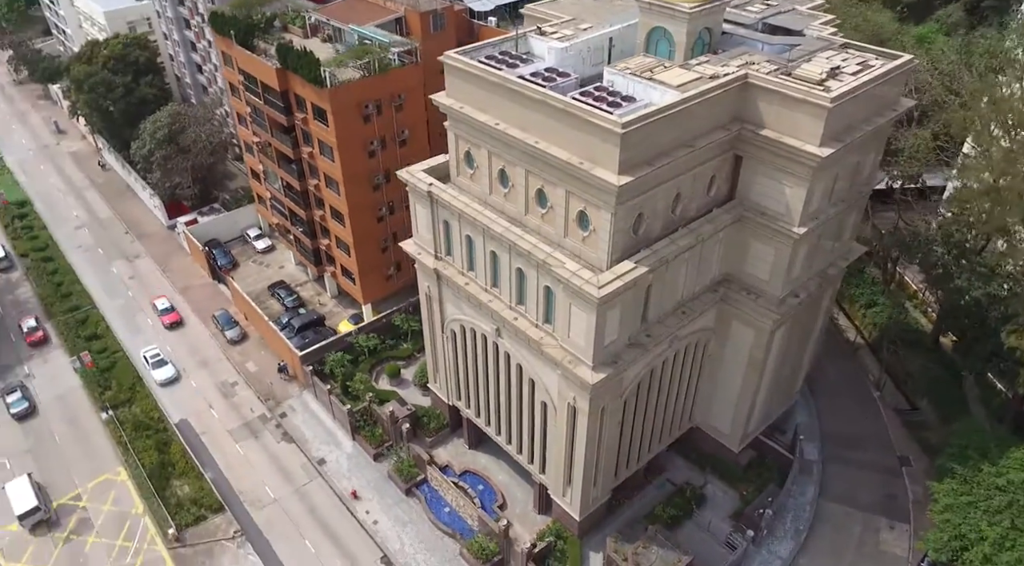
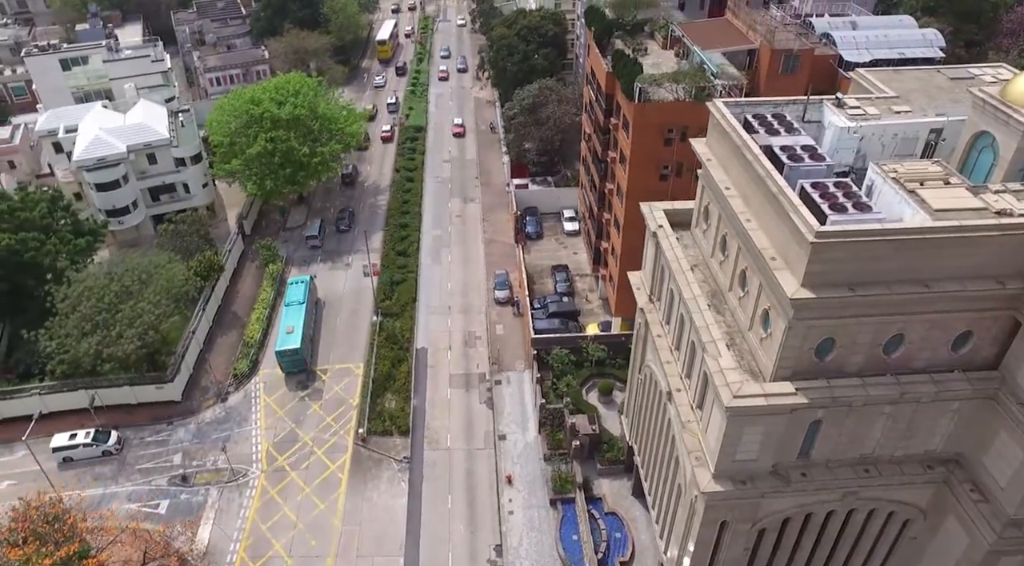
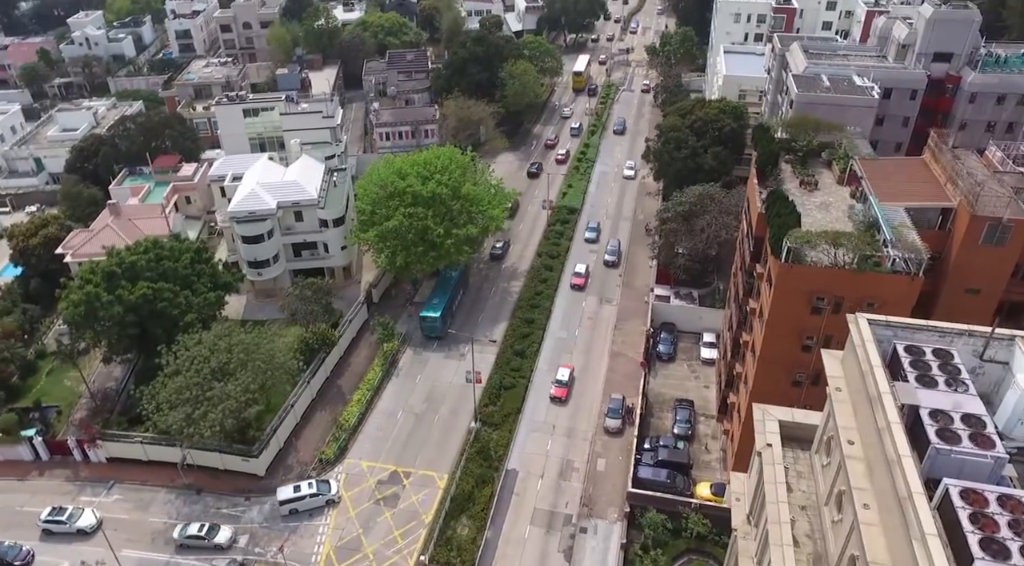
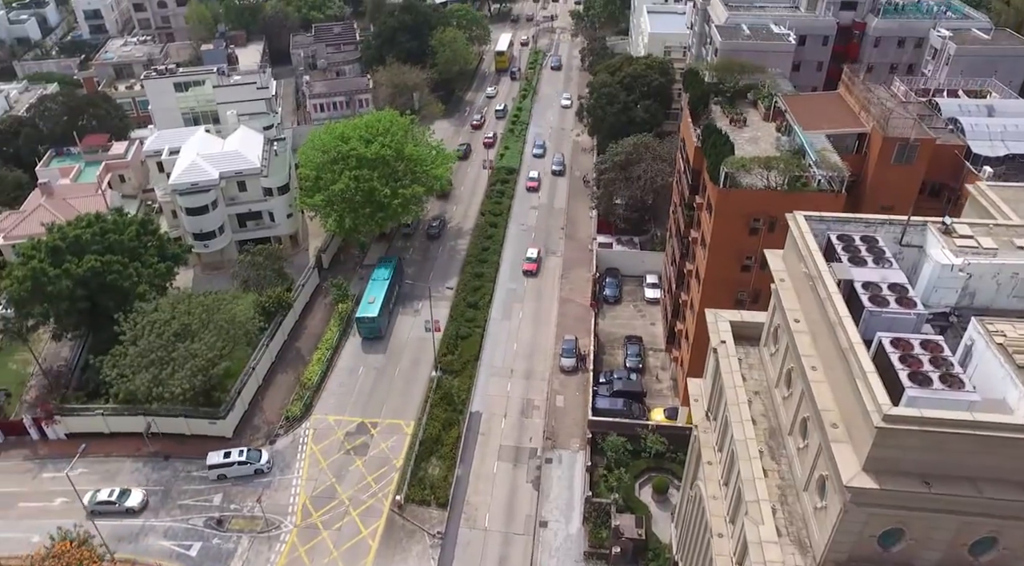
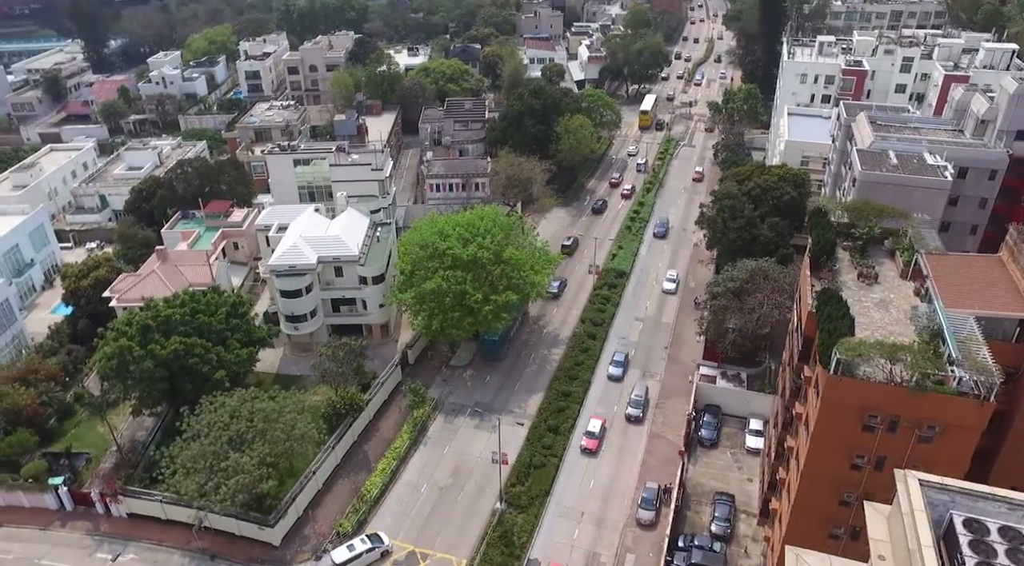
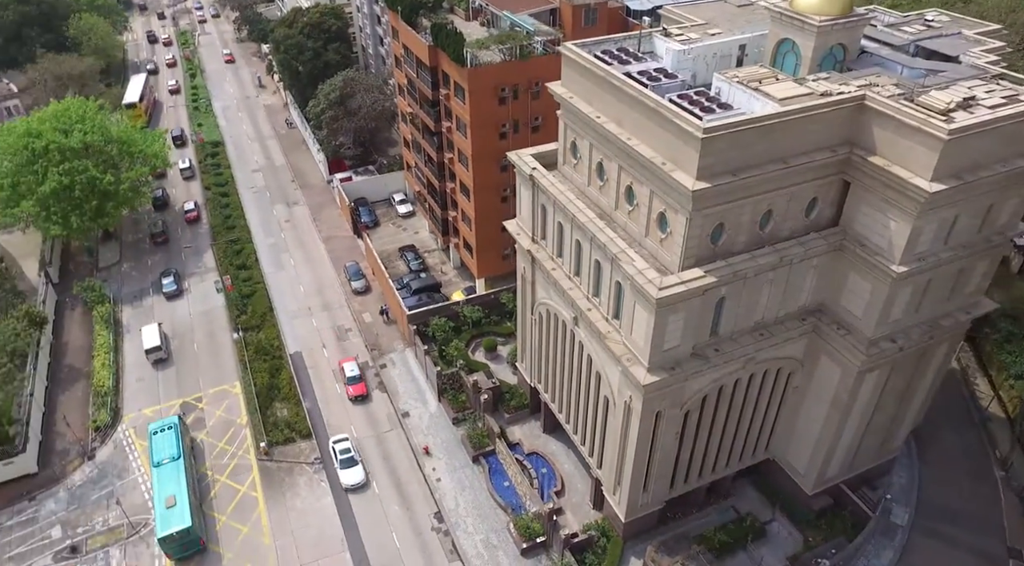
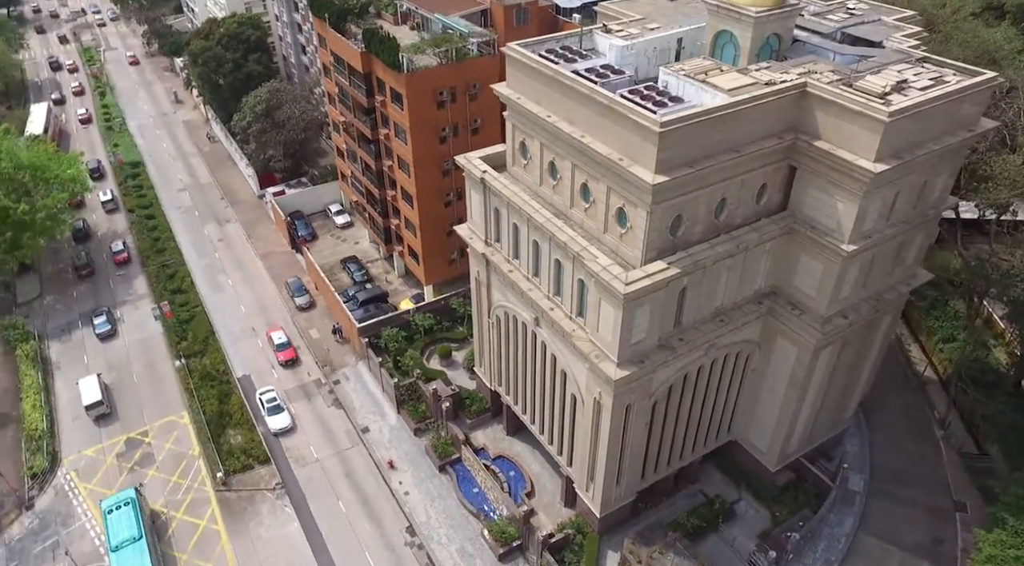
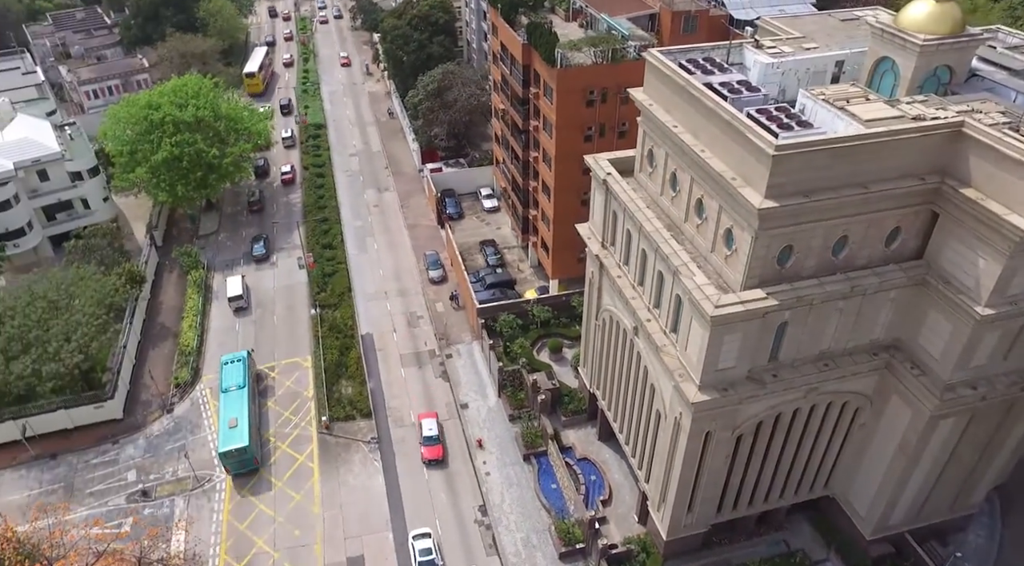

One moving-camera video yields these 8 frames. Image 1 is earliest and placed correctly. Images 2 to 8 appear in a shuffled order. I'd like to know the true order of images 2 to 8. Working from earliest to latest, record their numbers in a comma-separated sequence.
7, 6, 8, 2, 4, 3, 5
